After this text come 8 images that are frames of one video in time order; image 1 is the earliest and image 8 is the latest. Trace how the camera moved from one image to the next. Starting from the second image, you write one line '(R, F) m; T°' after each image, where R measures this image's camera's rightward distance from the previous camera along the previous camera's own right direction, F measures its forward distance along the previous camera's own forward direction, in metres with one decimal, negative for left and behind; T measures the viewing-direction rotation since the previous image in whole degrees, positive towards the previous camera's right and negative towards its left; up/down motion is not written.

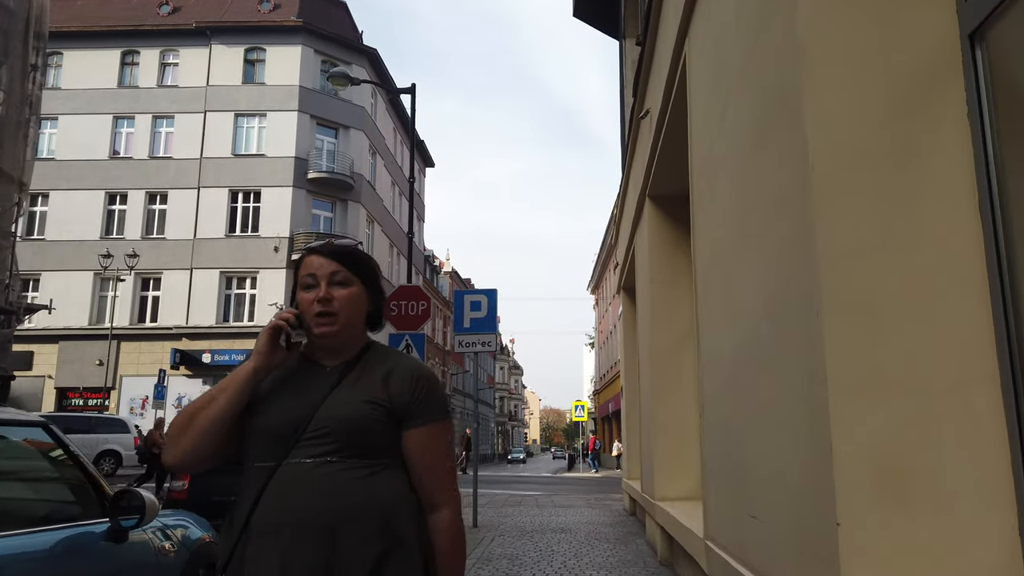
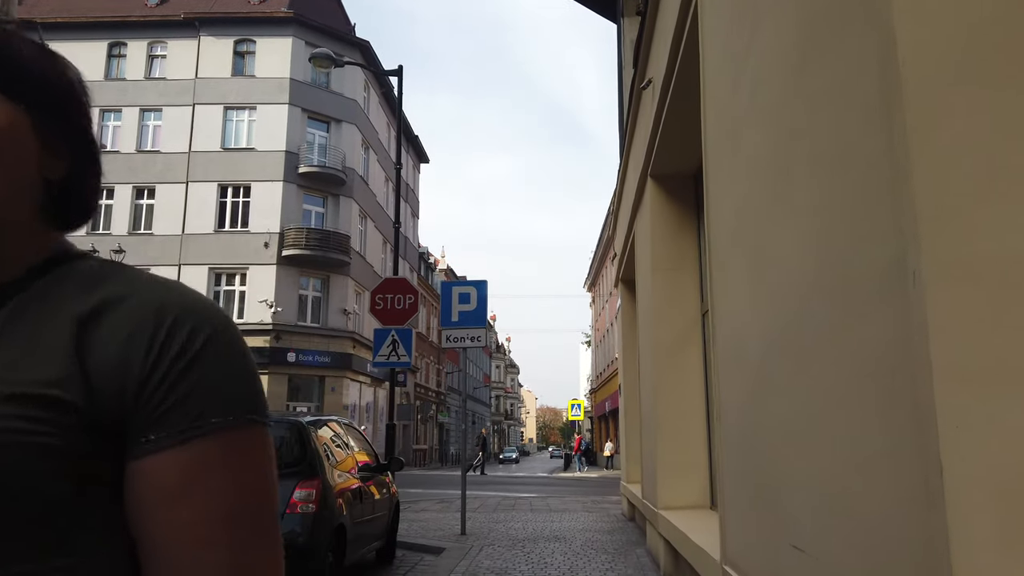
(+0.1, +0.7) m; 0°
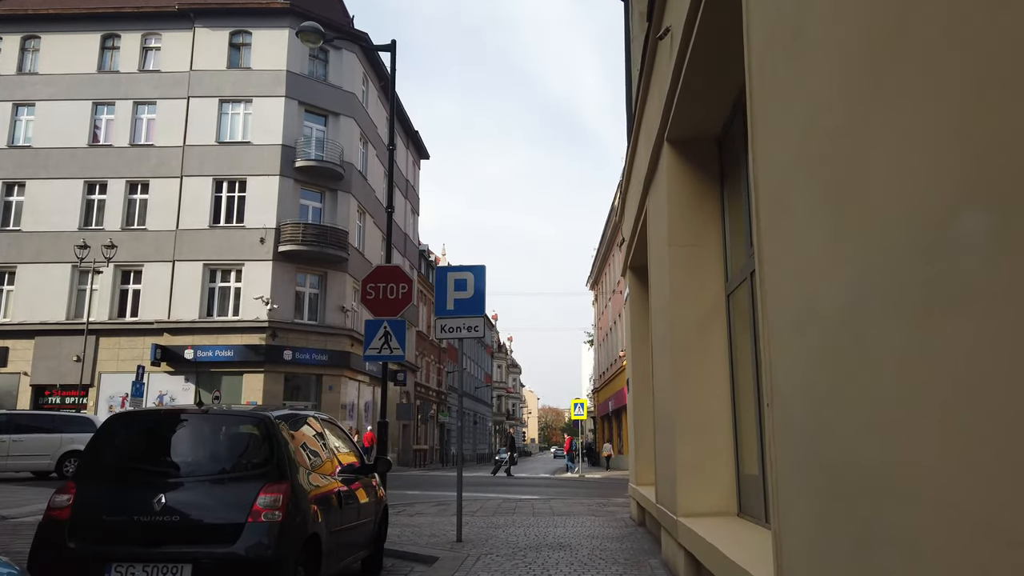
(0.0, +0.8) m; 0°
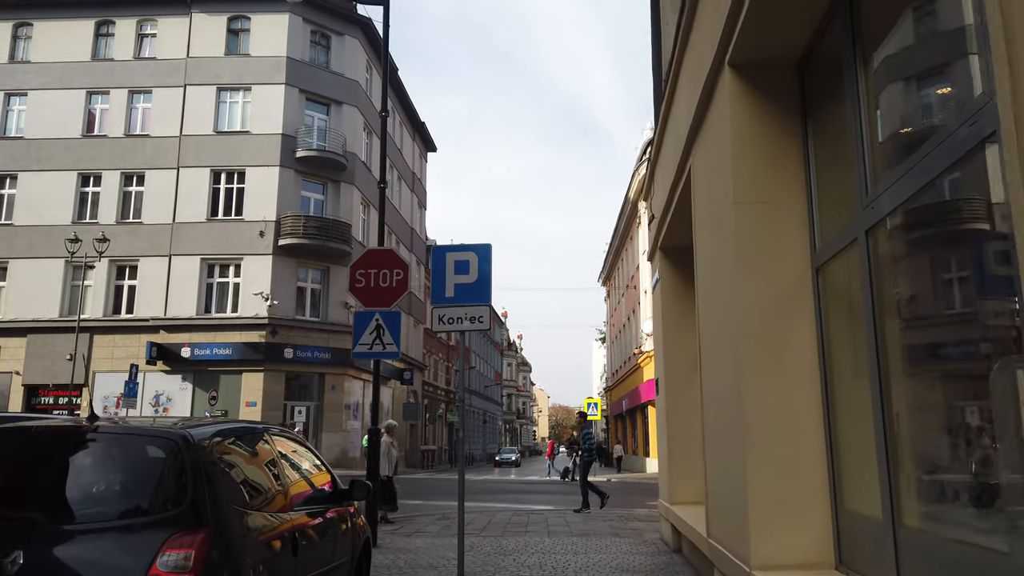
(0.0, +1.5) m; -1°
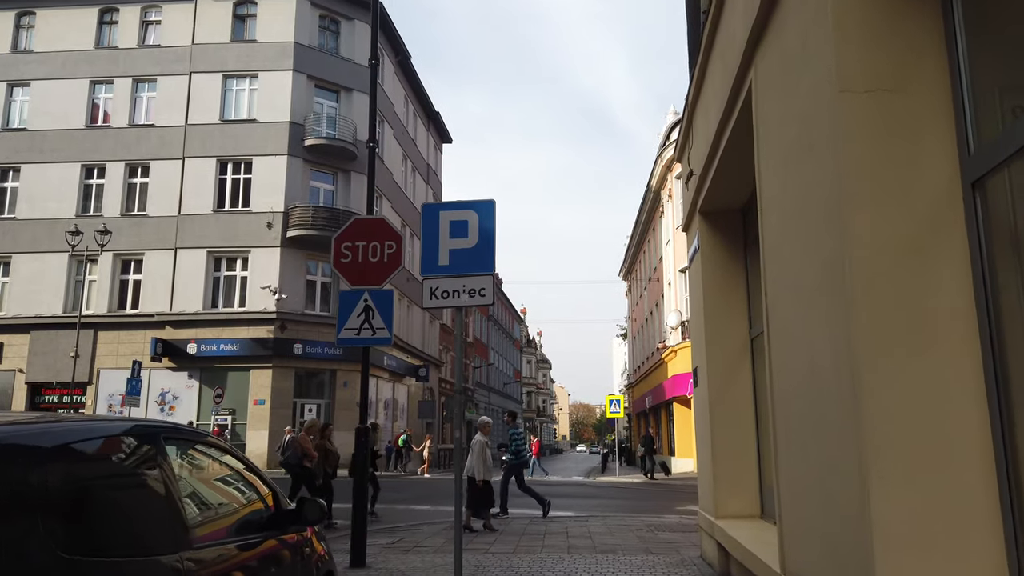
(+0.1, +1.4) m; -1°
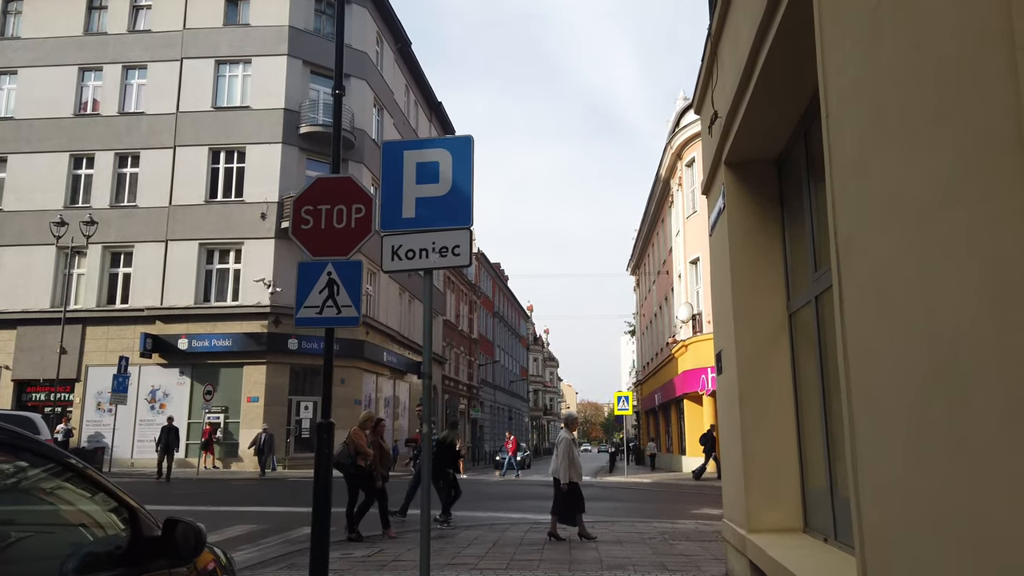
(+0.2, +1.3) m; -1°
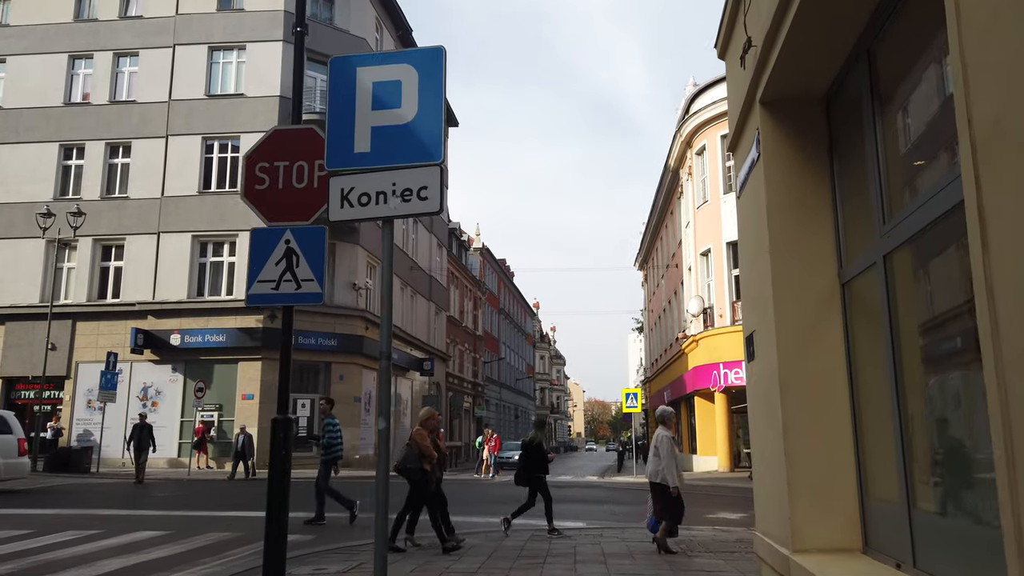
(+0.1, +1.1) m; -1°
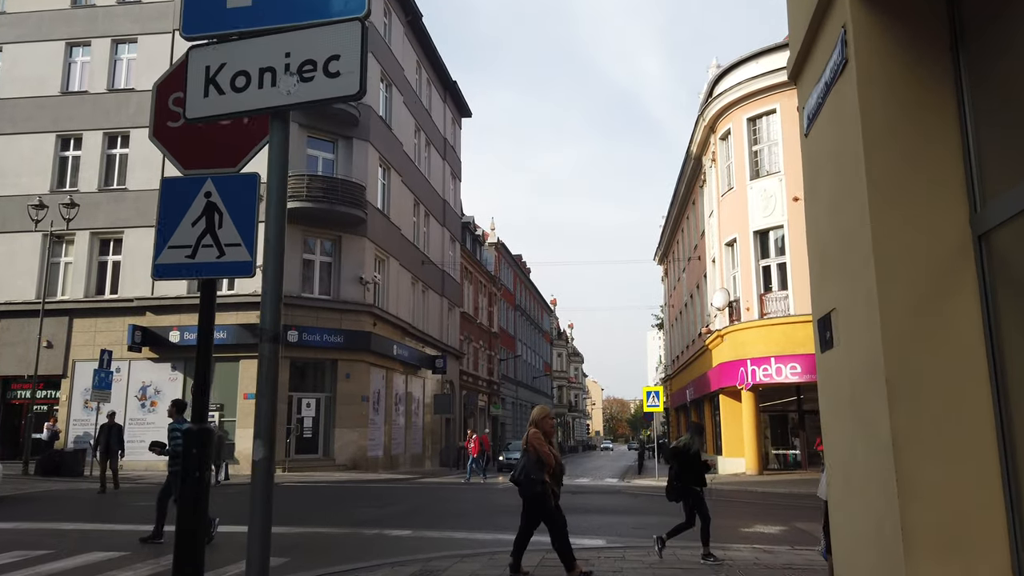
(+0.1, +1.5) m; -1°
